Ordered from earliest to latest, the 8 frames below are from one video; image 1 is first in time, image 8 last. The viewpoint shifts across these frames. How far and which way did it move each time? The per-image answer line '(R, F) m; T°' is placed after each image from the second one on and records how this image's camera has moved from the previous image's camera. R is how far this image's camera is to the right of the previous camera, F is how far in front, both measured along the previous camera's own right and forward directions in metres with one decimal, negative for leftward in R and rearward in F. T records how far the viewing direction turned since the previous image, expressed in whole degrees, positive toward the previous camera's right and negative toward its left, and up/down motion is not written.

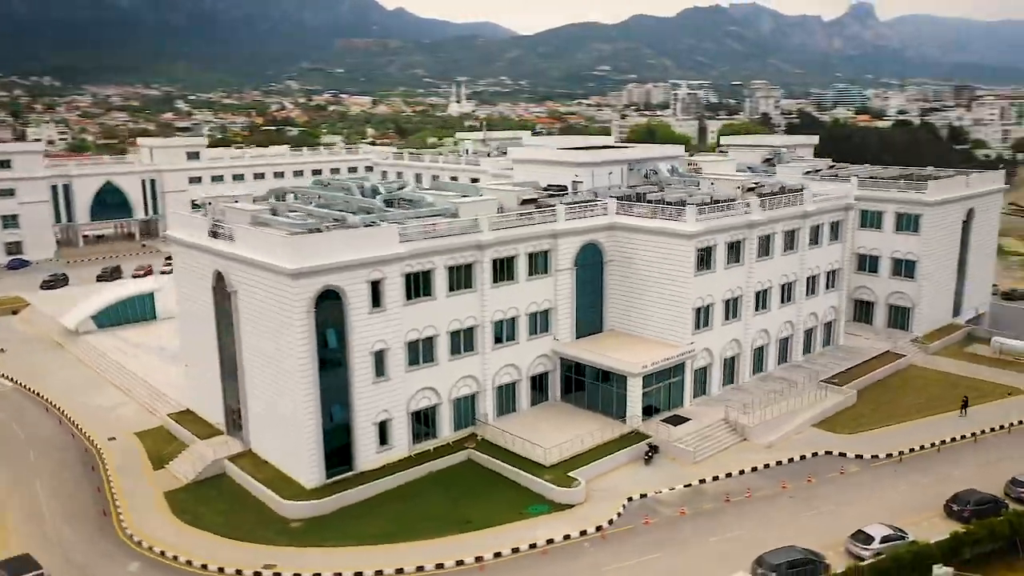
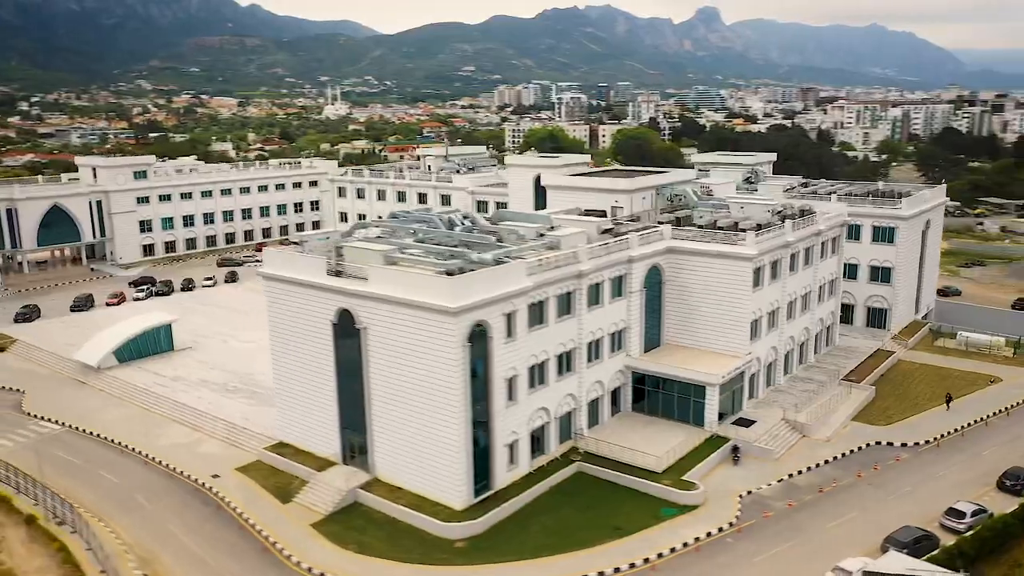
(-7.5, -1.5) m; +9°
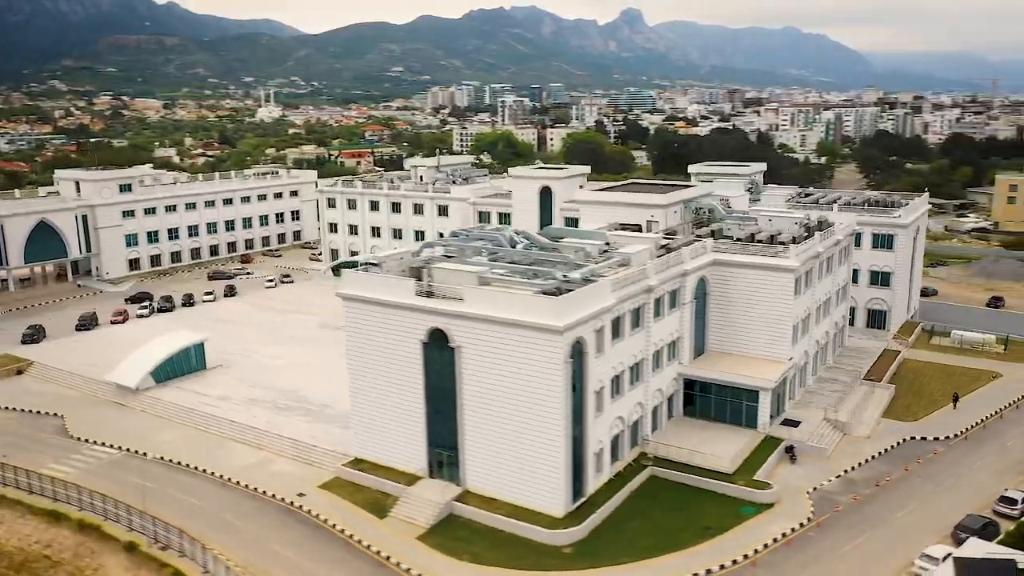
(-4.9, -1.0) m; +5°
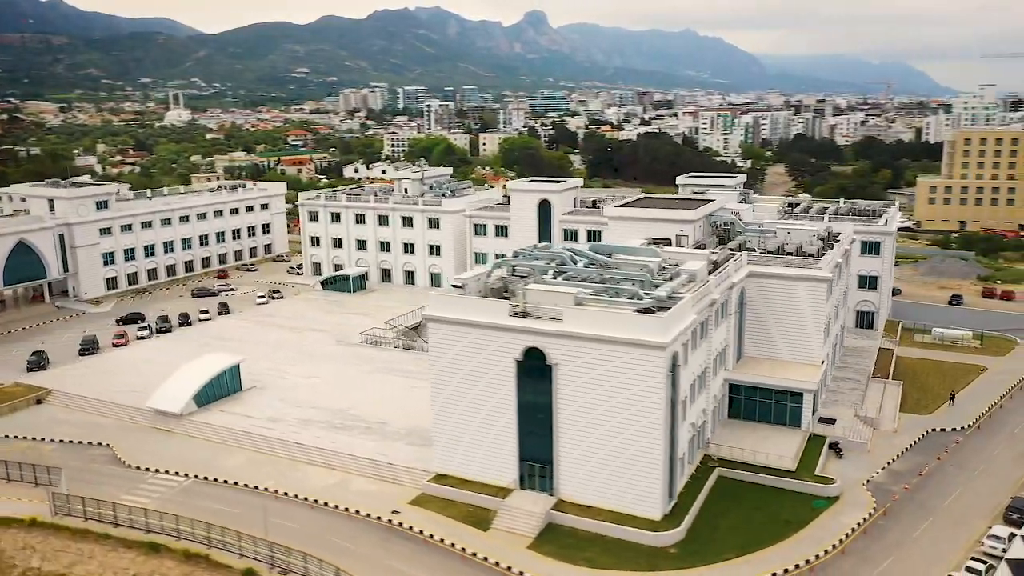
(-6.0, -1.1) m; +6°
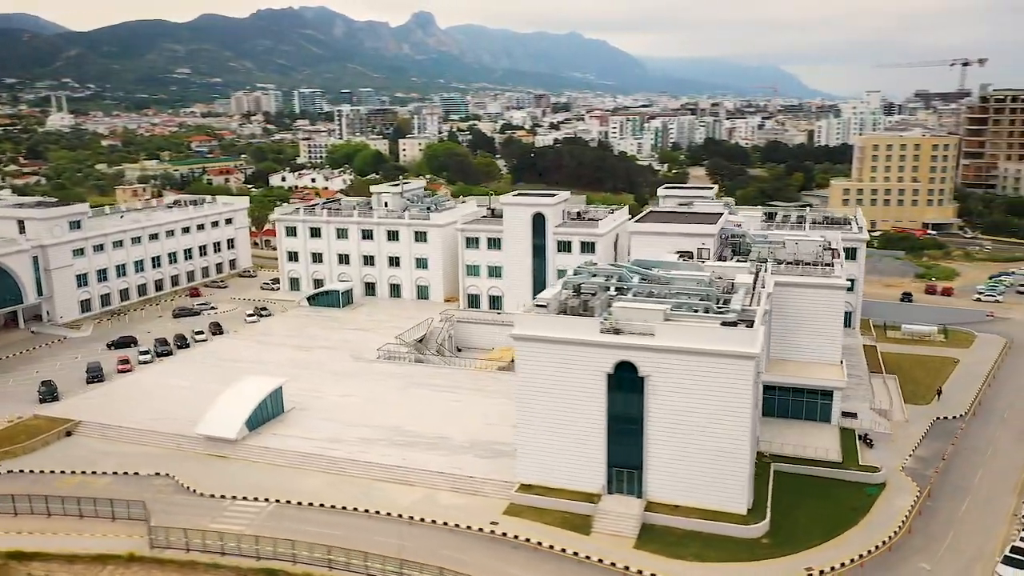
(-7.1, -1.3) m; +7°
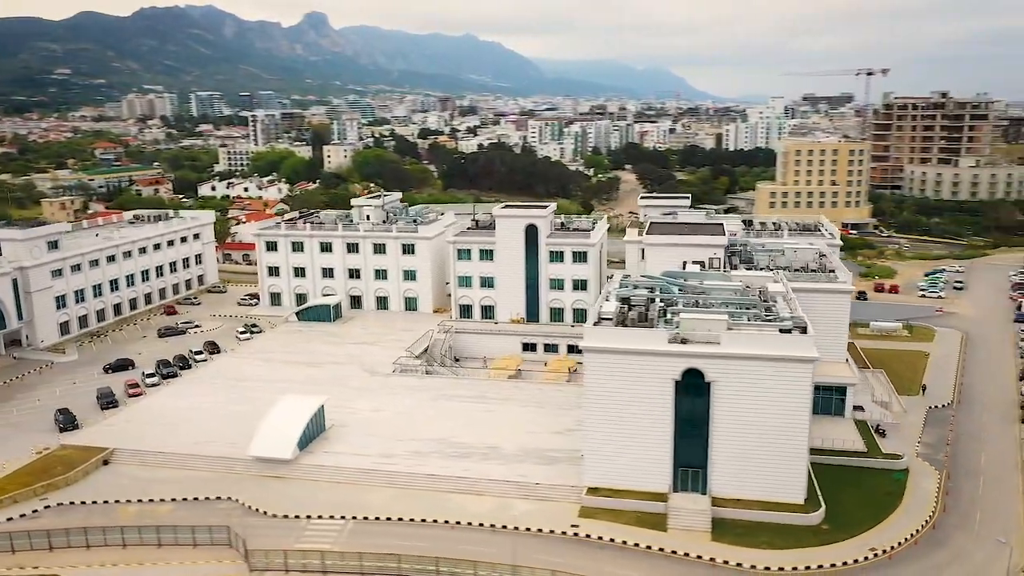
(-6.6, -1.3) m; +7°
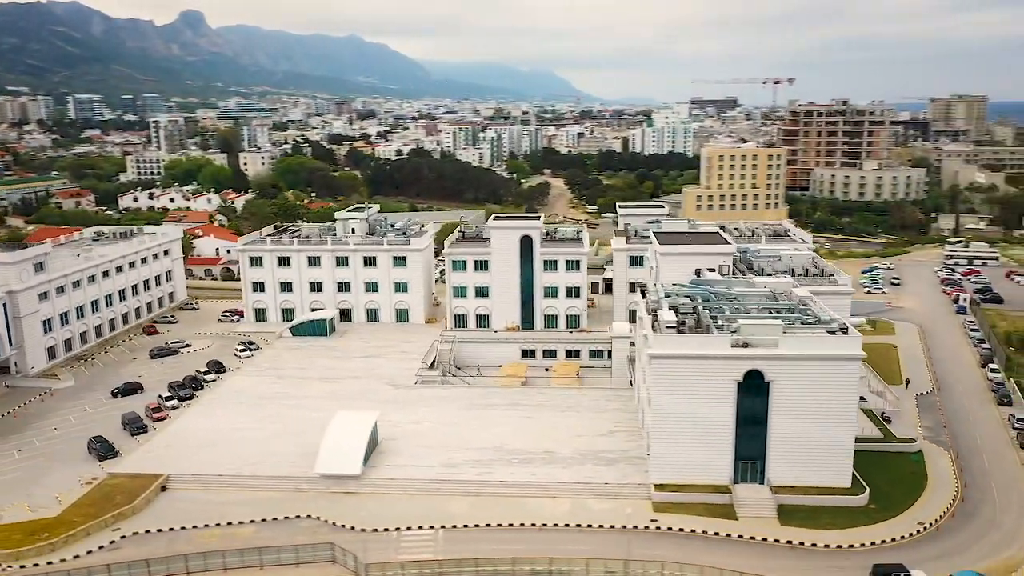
(-7.7, -1.4) m; +8°
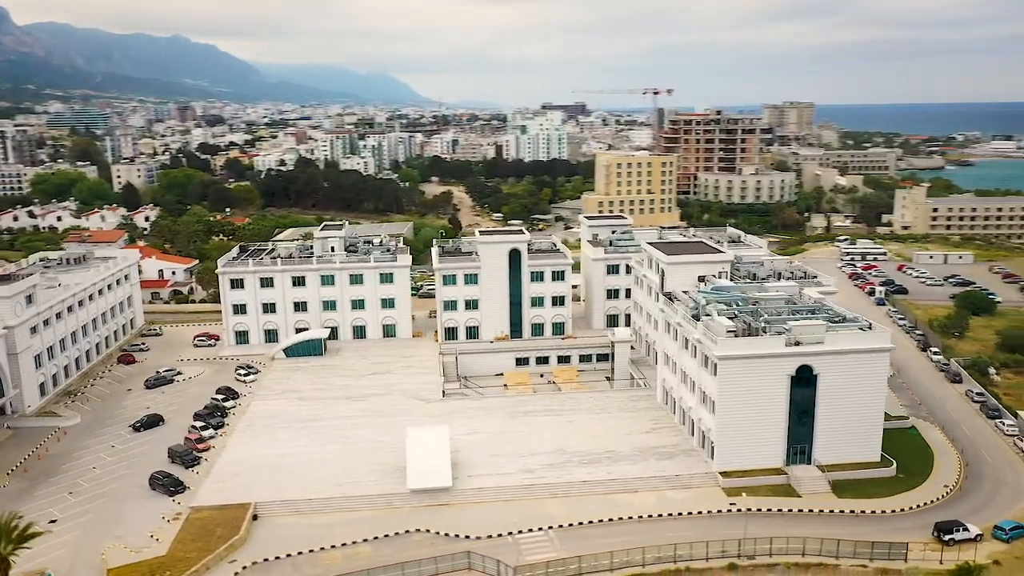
(-11.0, -1.7) m; +11°
